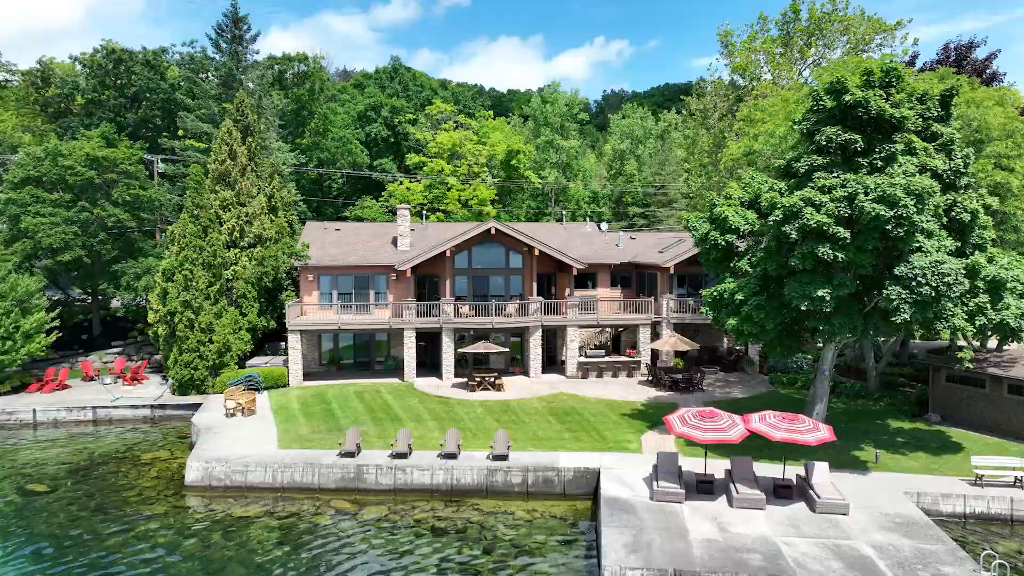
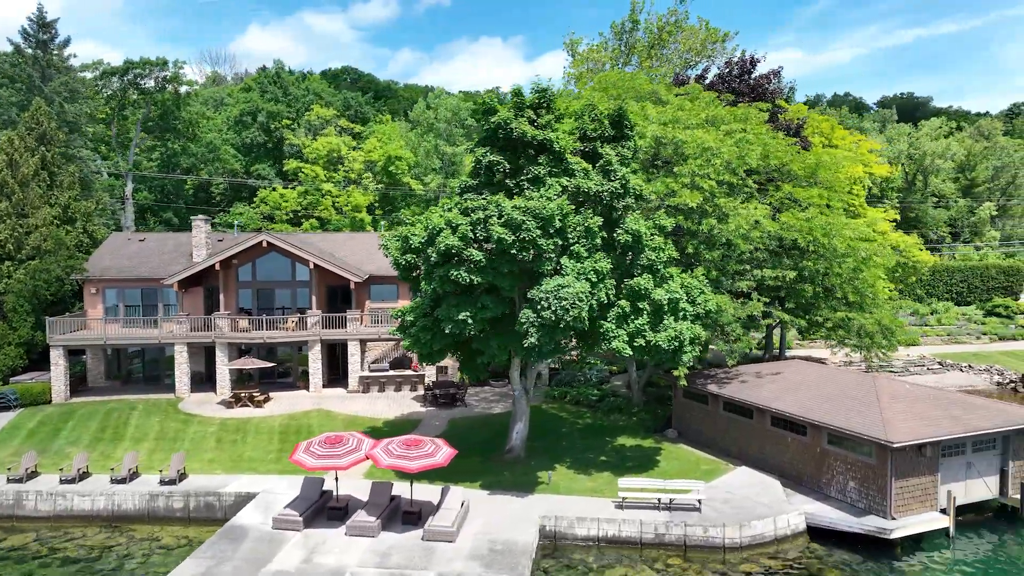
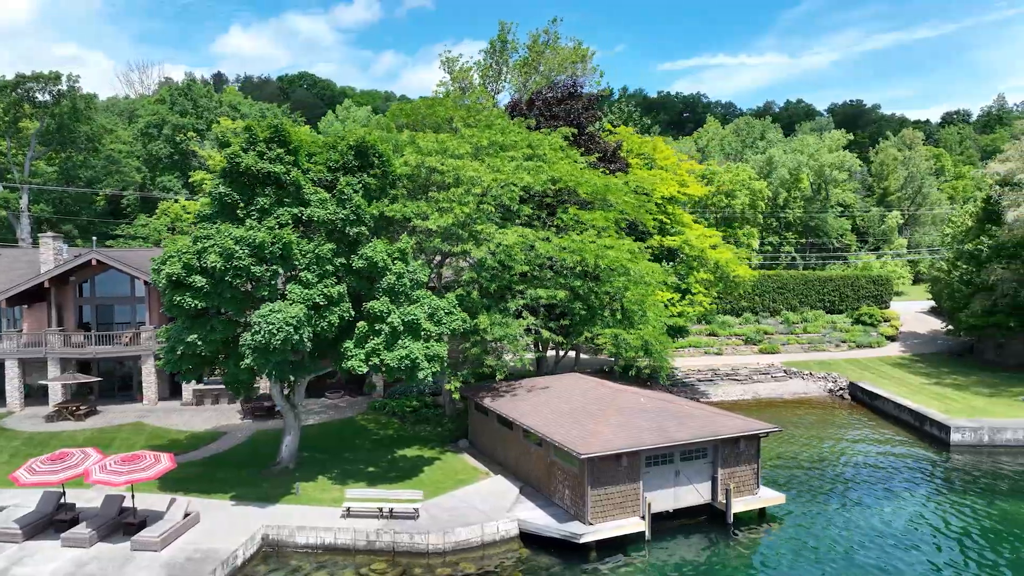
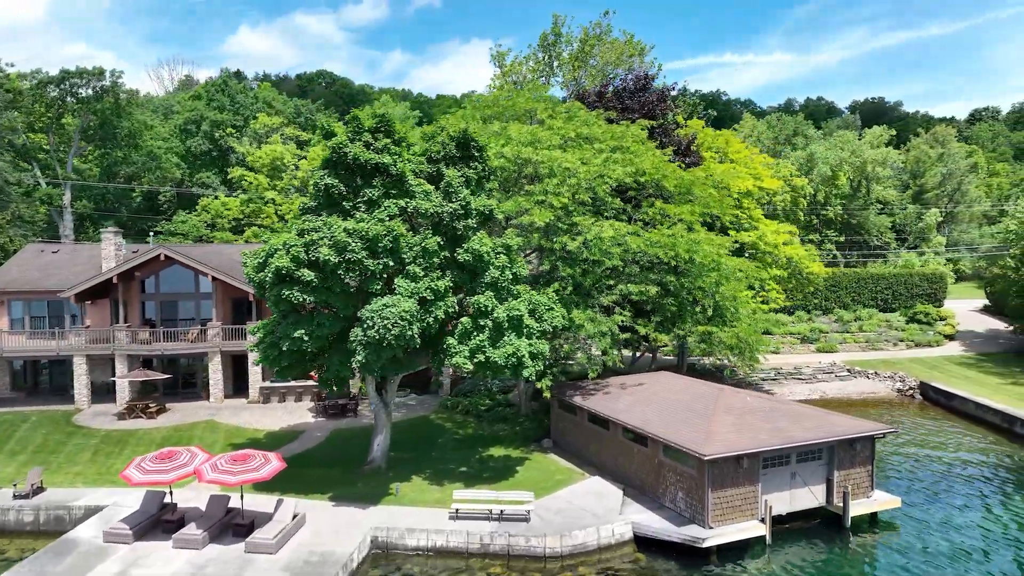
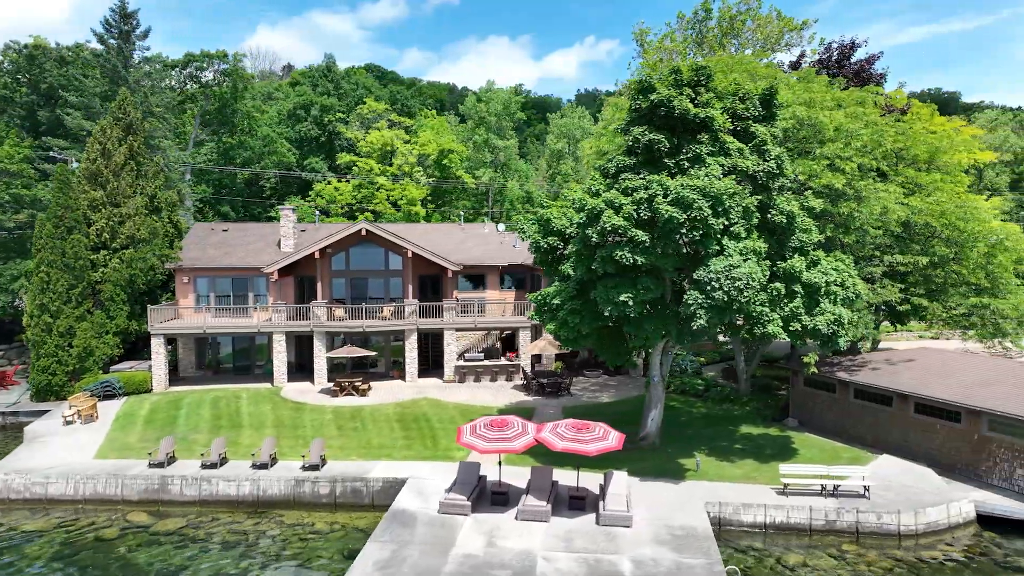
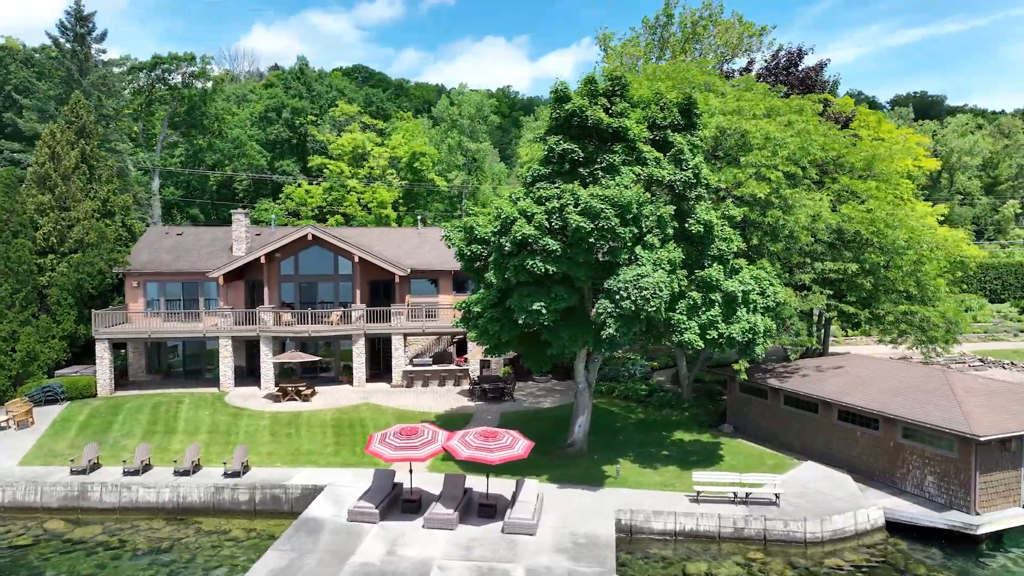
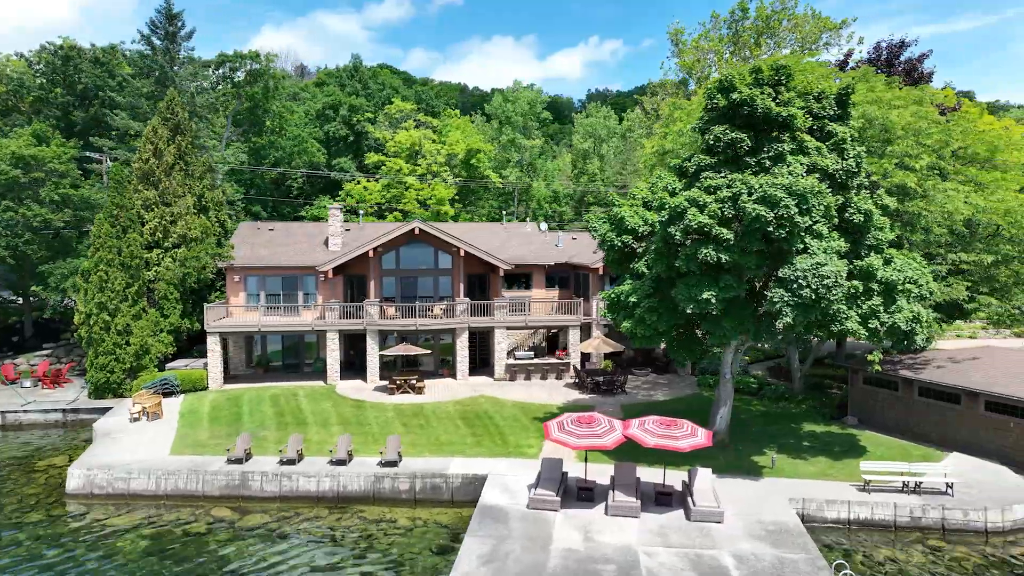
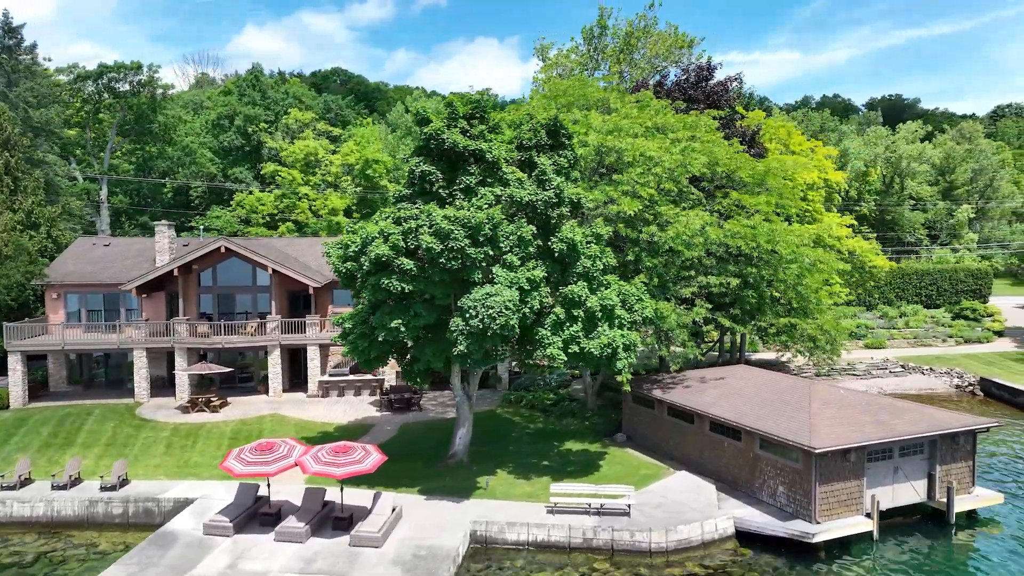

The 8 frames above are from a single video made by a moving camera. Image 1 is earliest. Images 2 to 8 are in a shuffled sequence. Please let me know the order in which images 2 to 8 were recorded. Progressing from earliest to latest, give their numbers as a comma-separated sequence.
7, 5, 6, 2, 8, 4, 3
